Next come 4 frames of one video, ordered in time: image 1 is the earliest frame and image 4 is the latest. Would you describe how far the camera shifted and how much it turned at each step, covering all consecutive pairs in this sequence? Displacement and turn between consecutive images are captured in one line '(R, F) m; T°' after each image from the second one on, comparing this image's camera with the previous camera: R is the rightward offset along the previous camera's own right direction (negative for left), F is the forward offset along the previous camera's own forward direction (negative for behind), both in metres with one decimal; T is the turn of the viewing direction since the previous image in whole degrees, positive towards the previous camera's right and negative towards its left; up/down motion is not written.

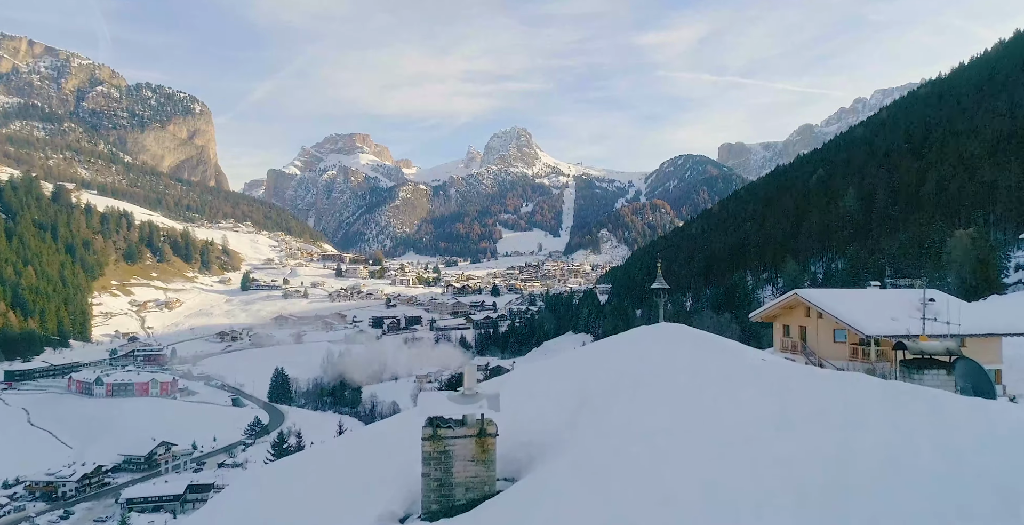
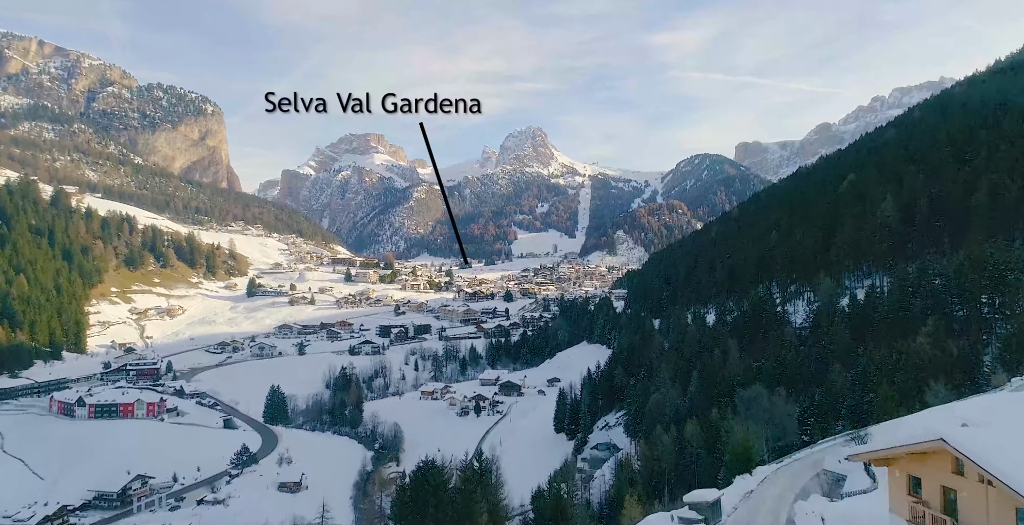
(+0.4, +4.2) m; -1°
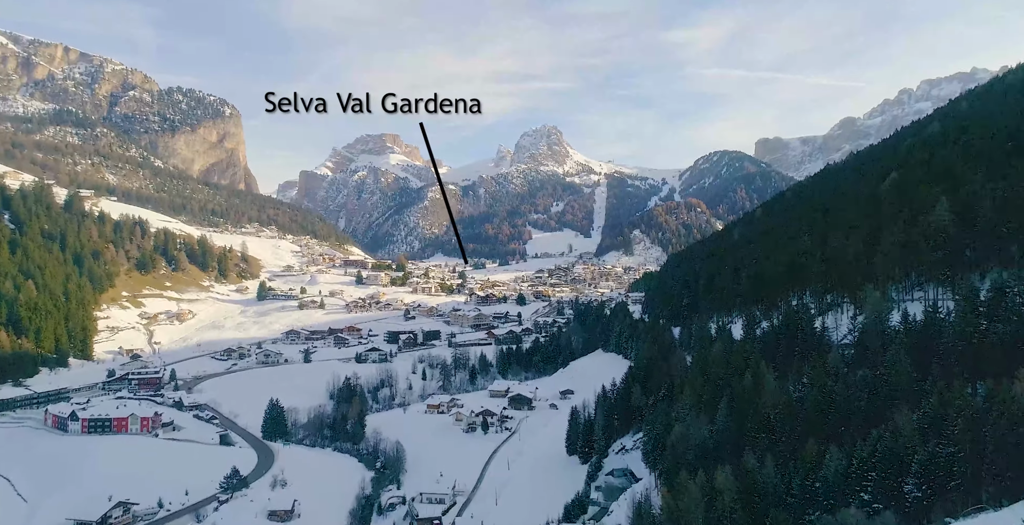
(+0.7, +2.5) m; -1°
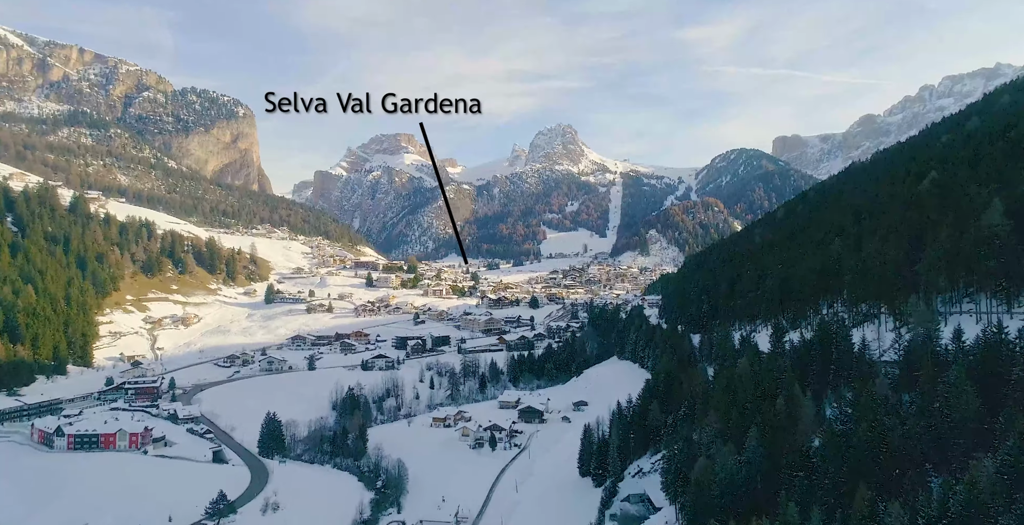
(+0.4, +3.1) m; -1°
